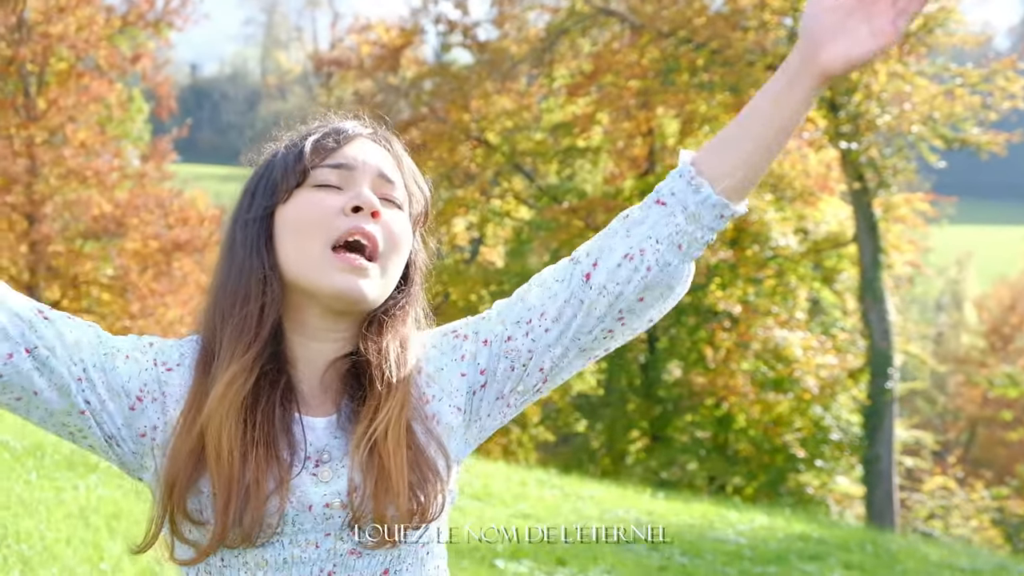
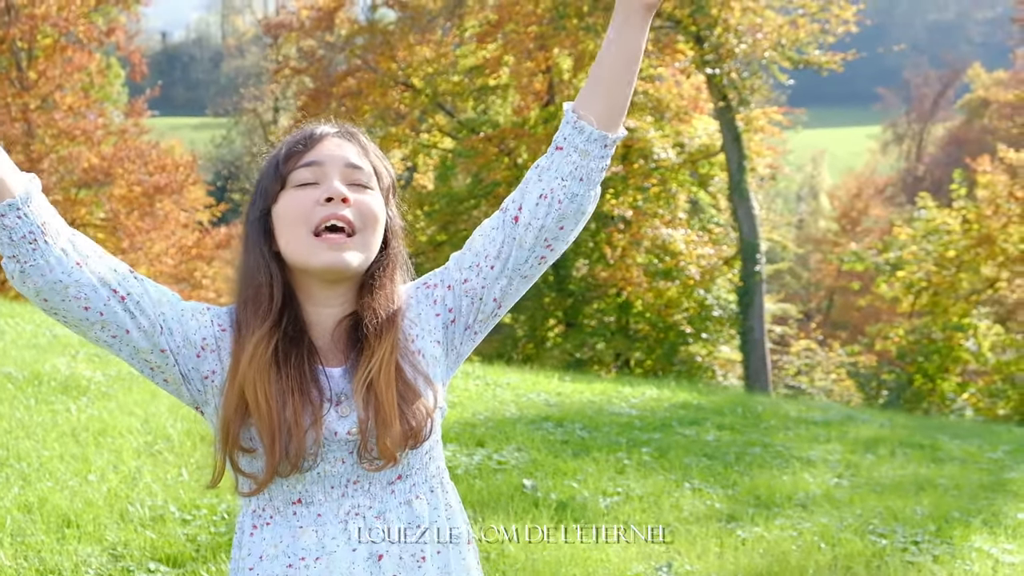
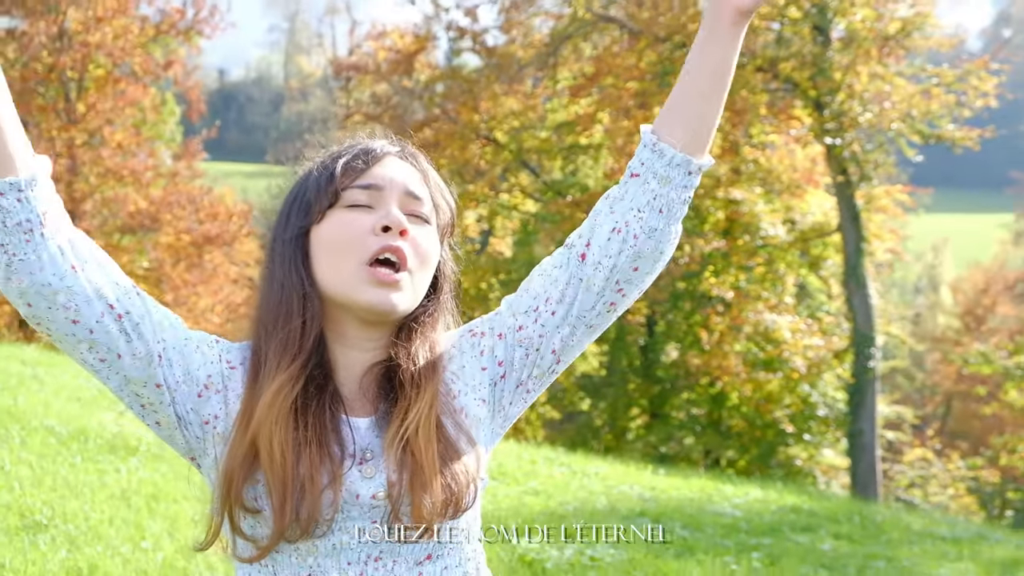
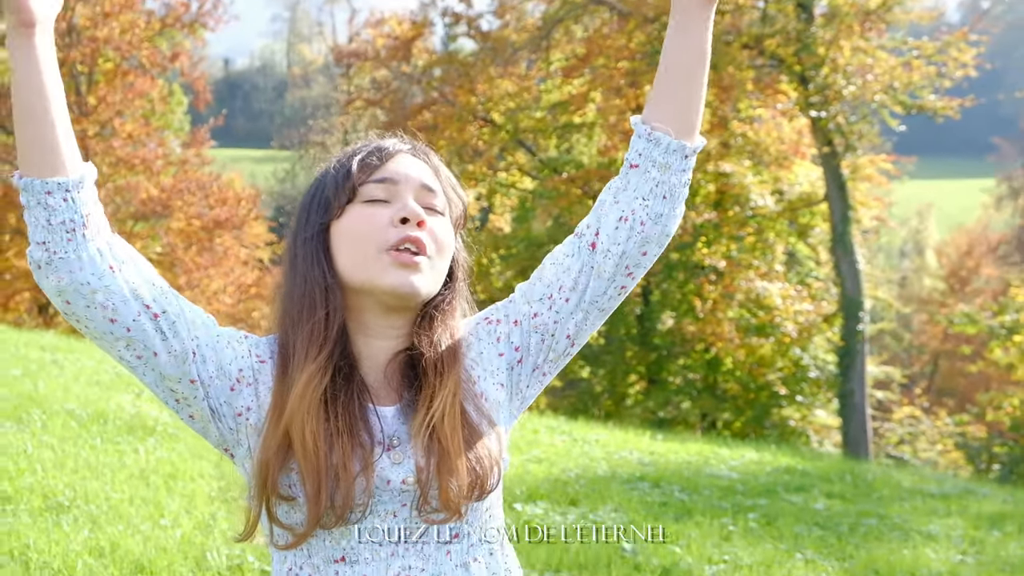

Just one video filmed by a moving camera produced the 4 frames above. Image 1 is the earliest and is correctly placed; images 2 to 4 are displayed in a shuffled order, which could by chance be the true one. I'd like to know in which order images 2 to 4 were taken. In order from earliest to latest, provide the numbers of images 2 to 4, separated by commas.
3, 4, 2
